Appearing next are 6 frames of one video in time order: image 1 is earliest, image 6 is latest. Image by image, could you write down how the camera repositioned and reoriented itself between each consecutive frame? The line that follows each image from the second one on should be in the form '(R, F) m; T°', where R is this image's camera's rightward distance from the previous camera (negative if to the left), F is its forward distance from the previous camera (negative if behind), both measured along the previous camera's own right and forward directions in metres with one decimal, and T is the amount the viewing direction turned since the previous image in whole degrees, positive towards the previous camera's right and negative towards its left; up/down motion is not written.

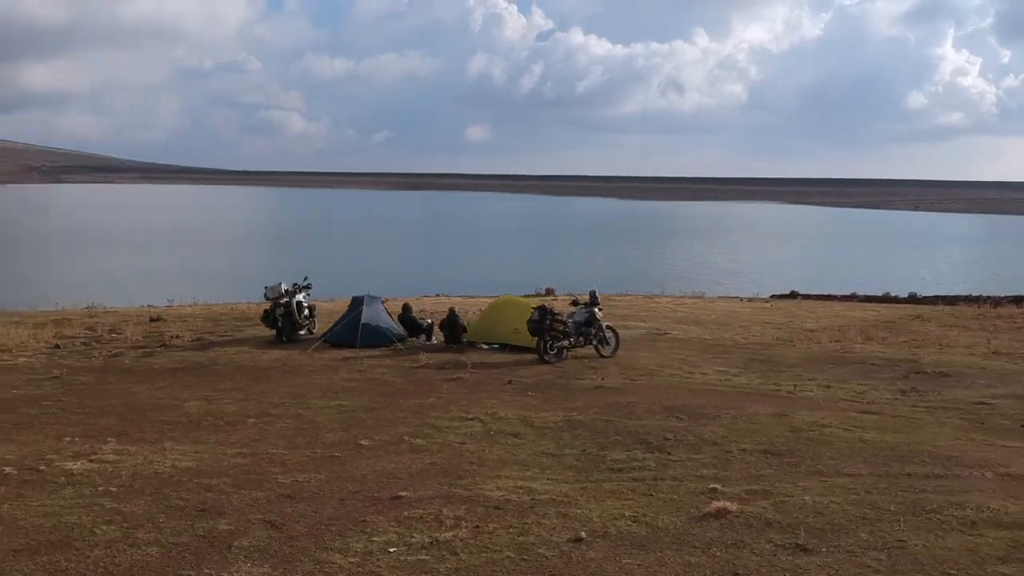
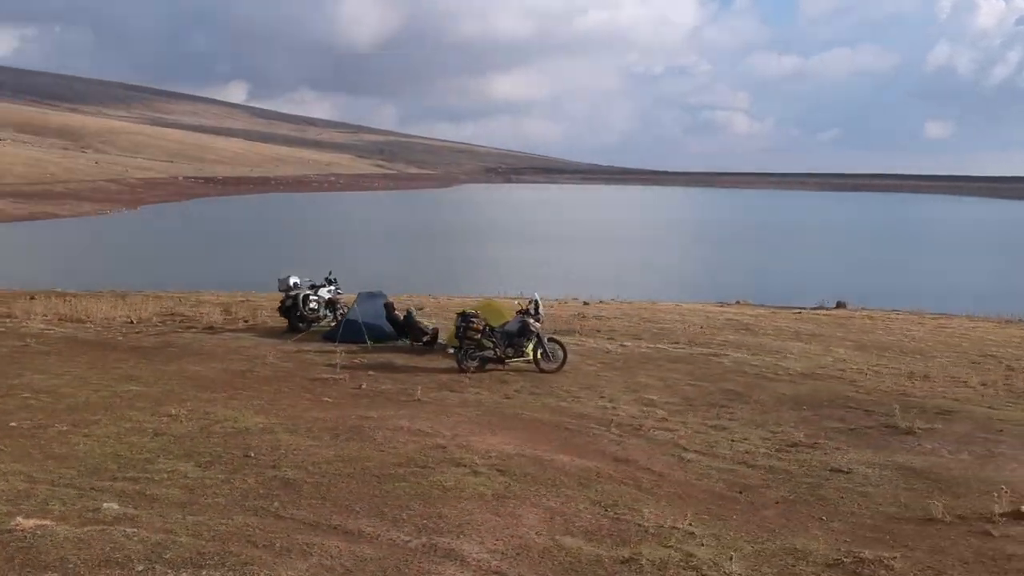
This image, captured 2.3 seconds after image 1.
(+6.6, +2.2) m; -25°
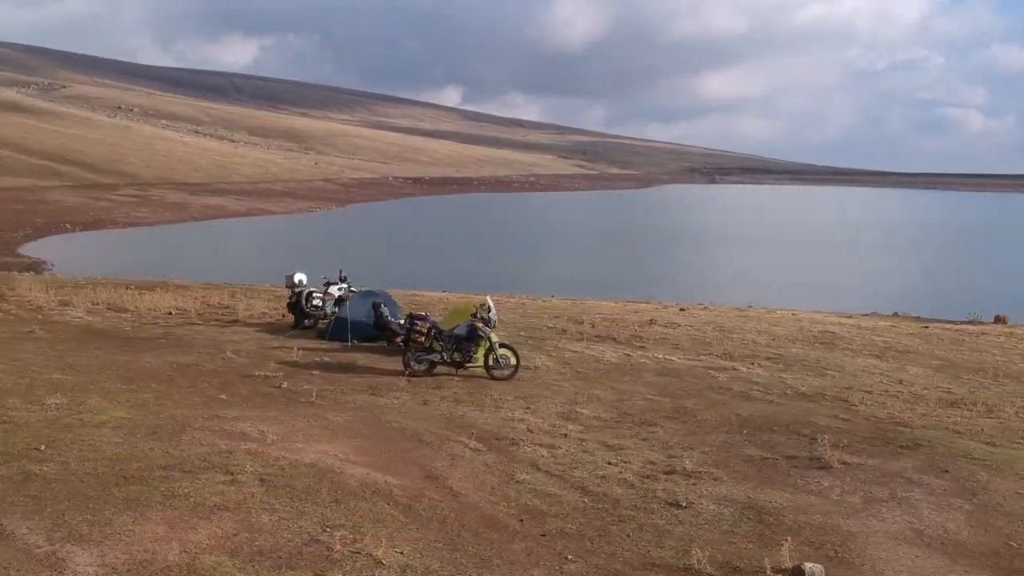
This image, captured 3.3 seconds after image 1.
(+3.3, +0.9) m; -12°
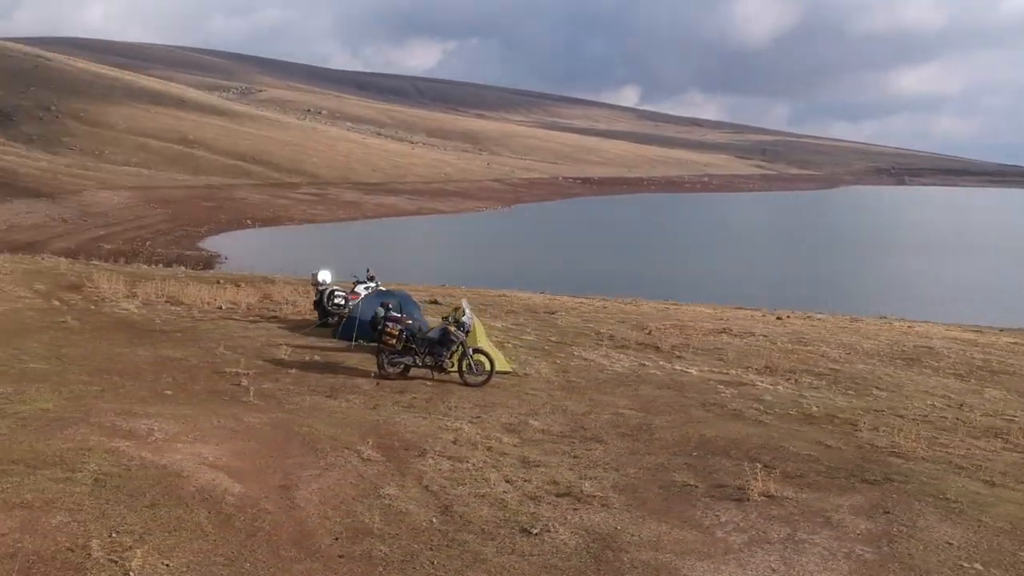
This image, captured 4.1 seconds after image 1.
(+2.5, +0.7) m; -10°
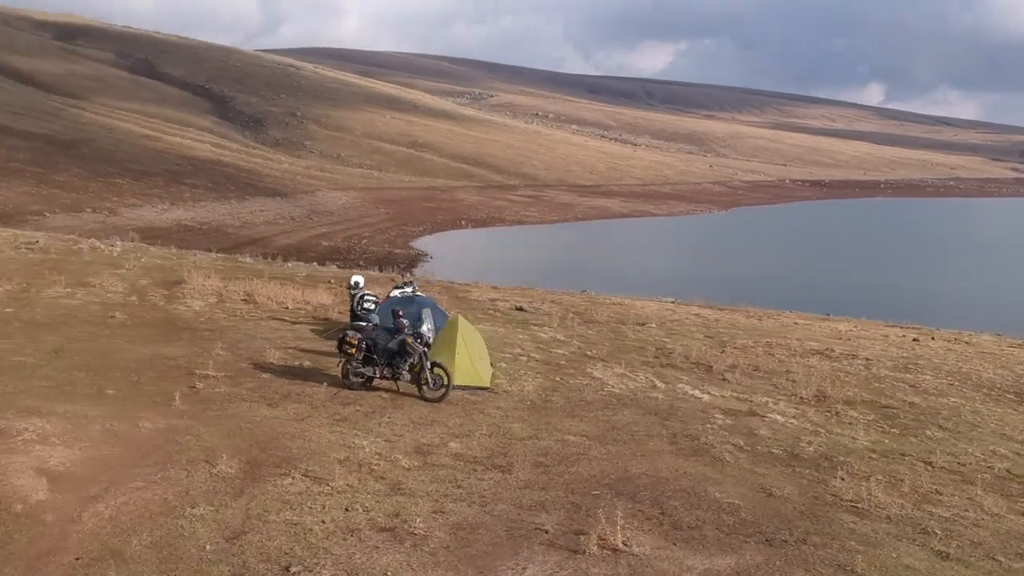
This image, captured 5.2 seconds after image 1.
(+3.2, +1.1) m; -13°
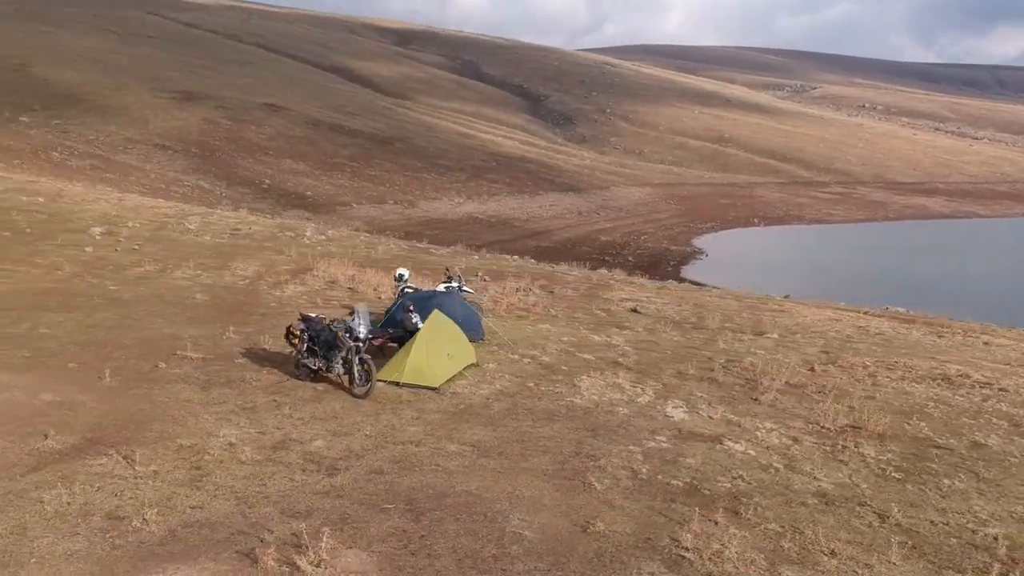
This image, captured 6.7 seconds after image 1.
(+4.4, +1.3) m; -18°
